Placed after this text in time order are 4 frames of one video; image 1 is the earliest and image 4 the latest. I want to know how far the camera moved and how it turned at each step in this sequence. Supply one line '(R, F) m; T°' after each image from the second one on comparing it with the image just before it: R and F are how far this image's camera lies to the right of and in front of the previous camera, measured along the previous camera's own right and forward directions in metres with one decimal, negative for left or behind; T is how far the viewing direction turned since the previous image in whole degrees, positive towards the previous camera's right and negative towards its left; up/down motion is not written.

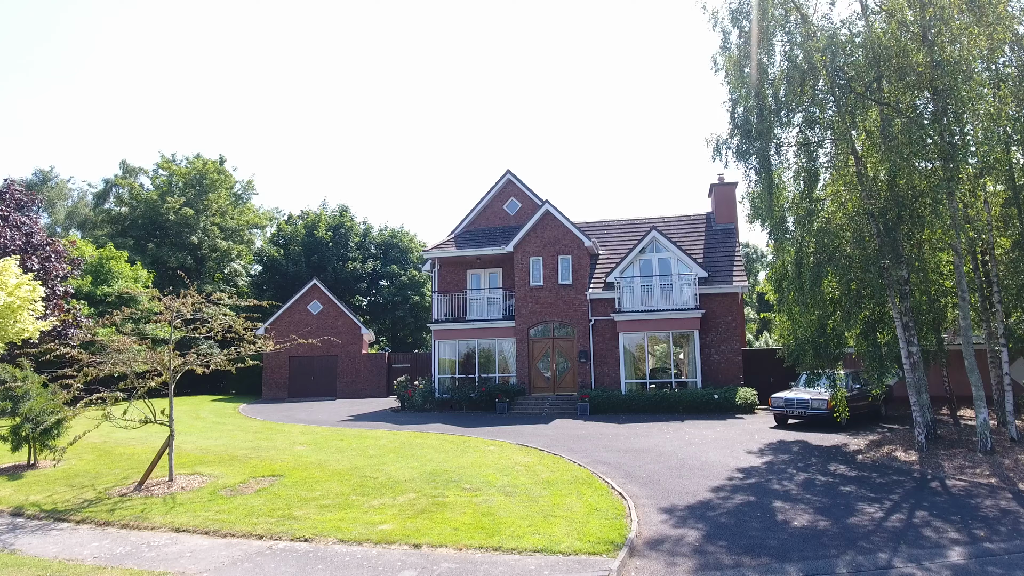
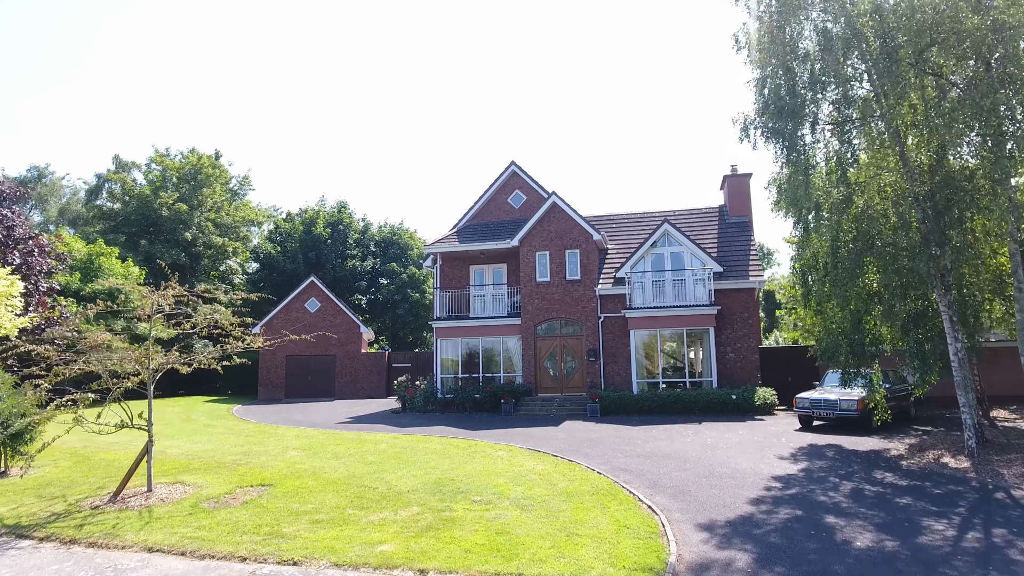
(-0.2, +1.1) m; 0°
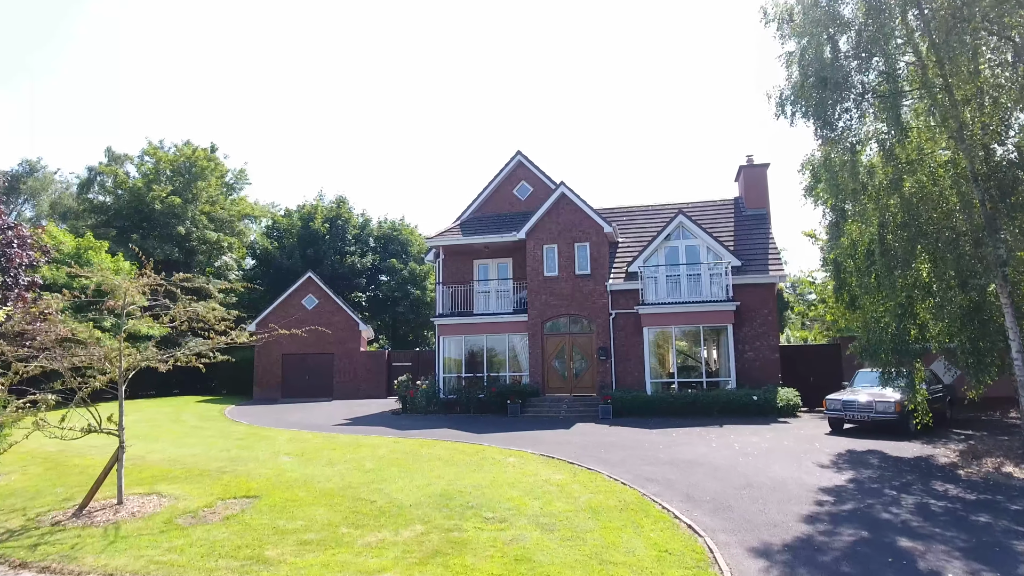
(-0.2, +1.2) m; 0°
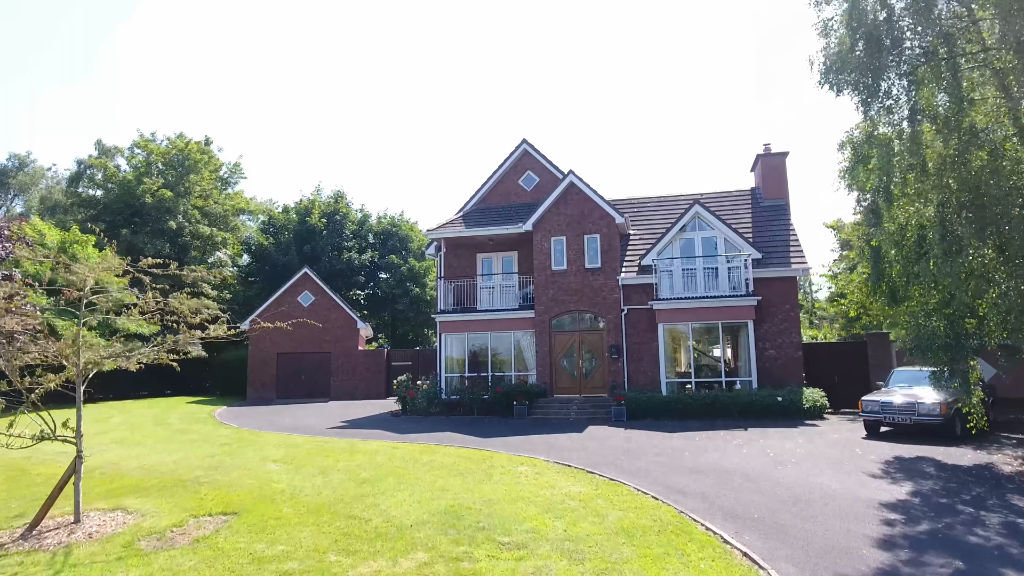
(-0.2, +1.3) m; 0°
